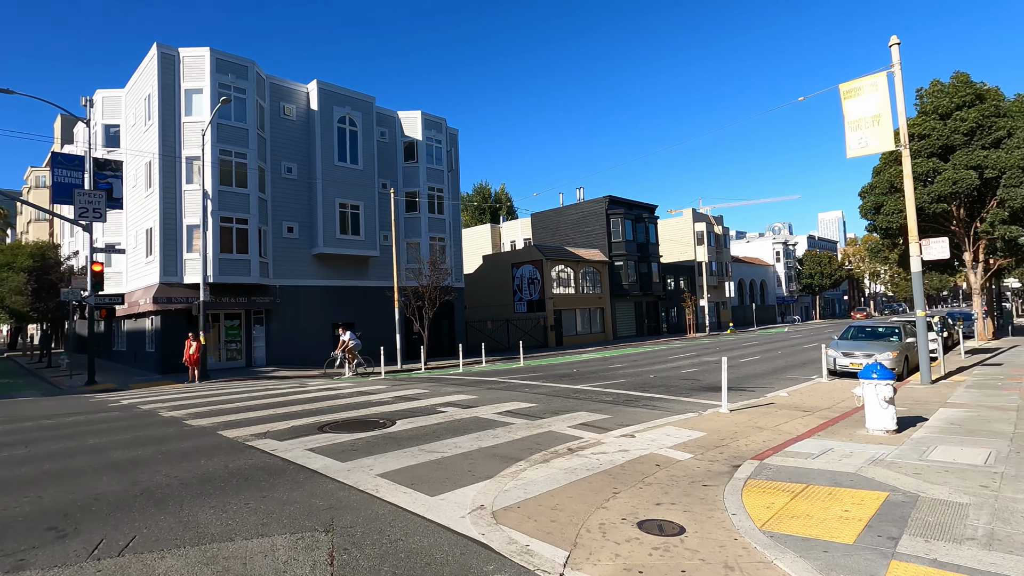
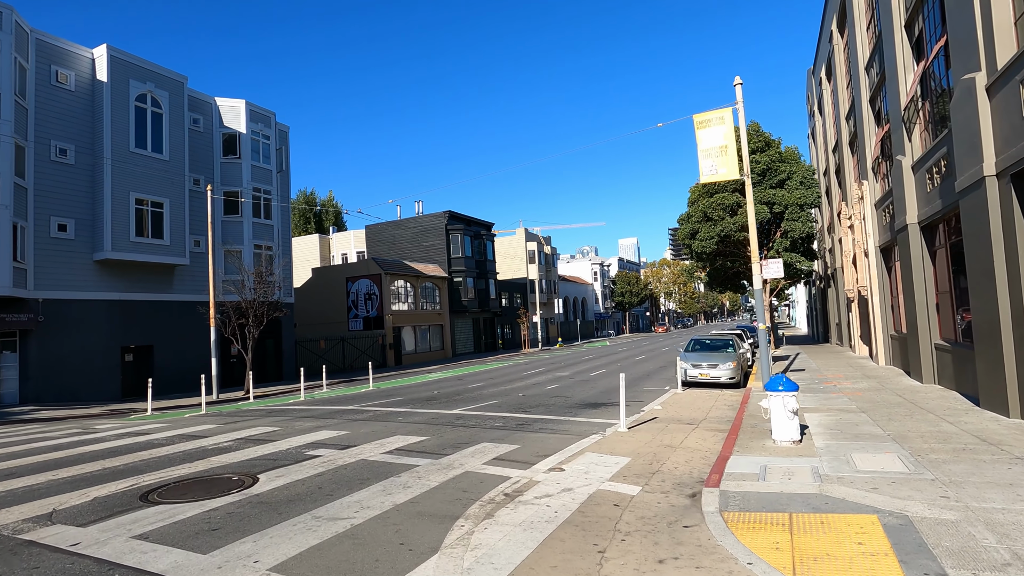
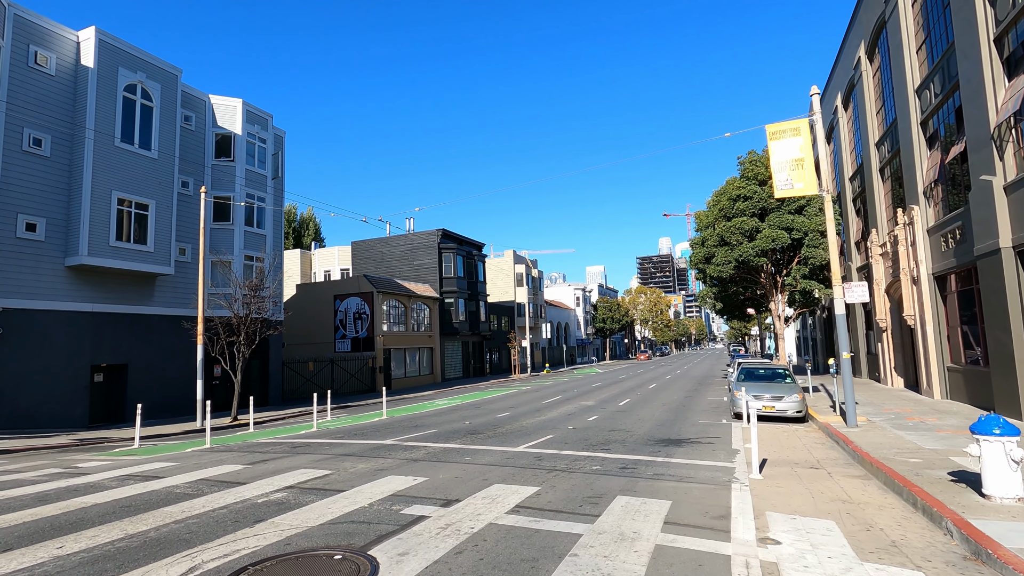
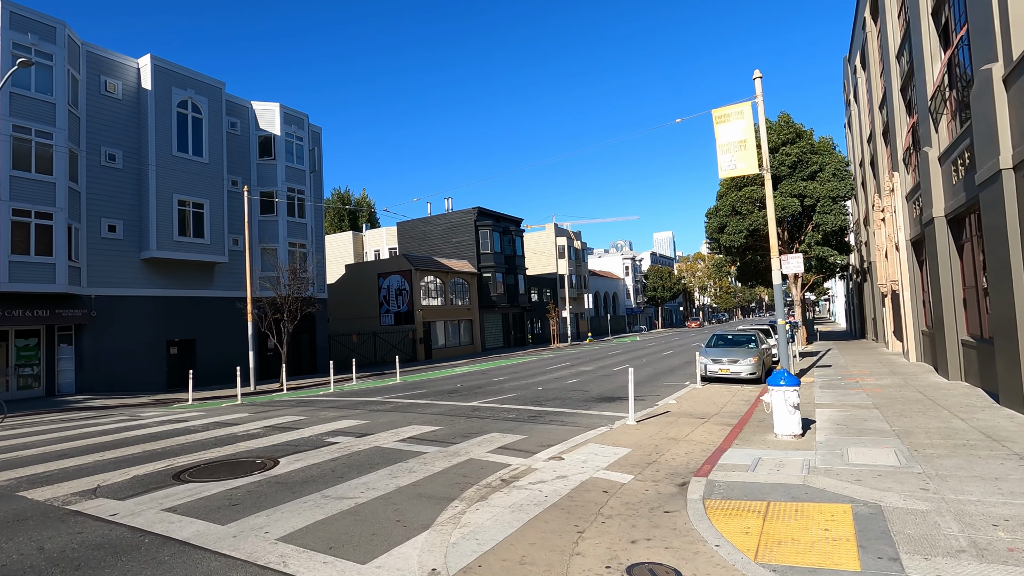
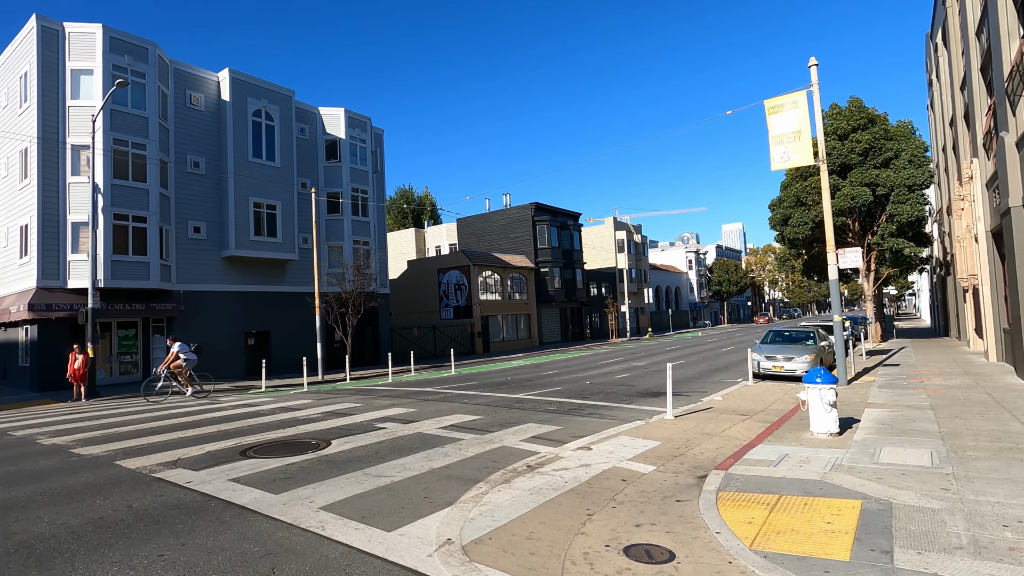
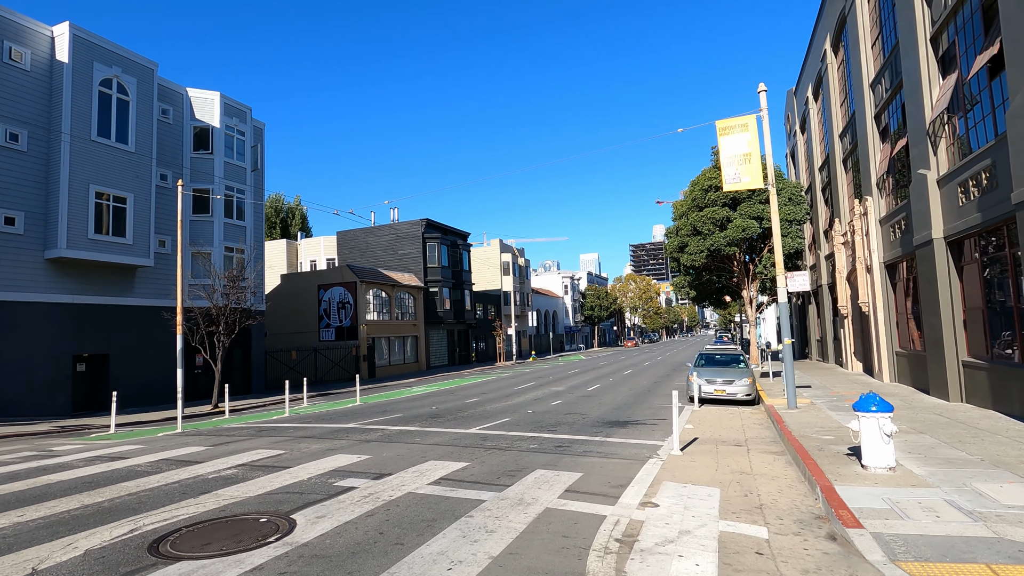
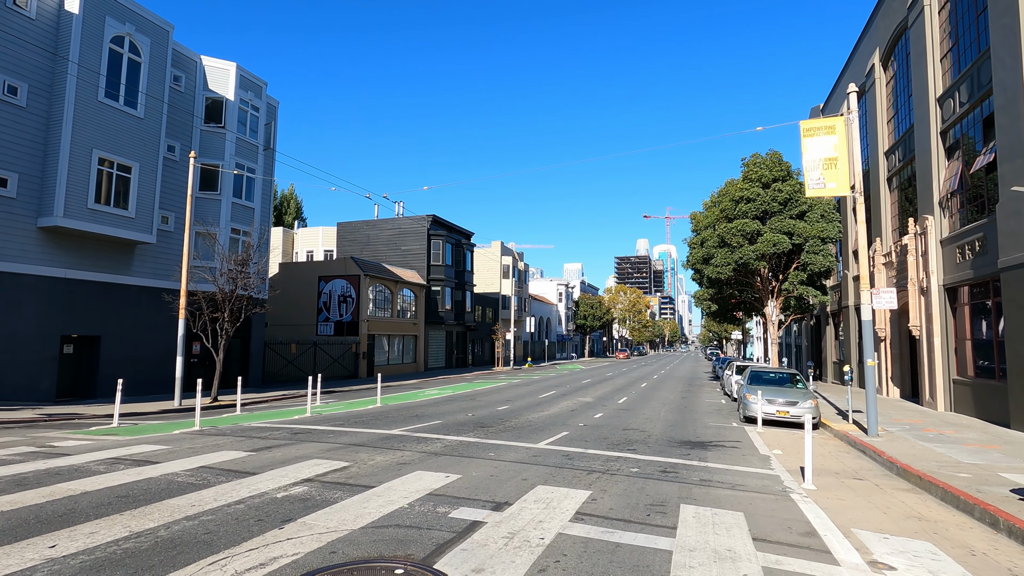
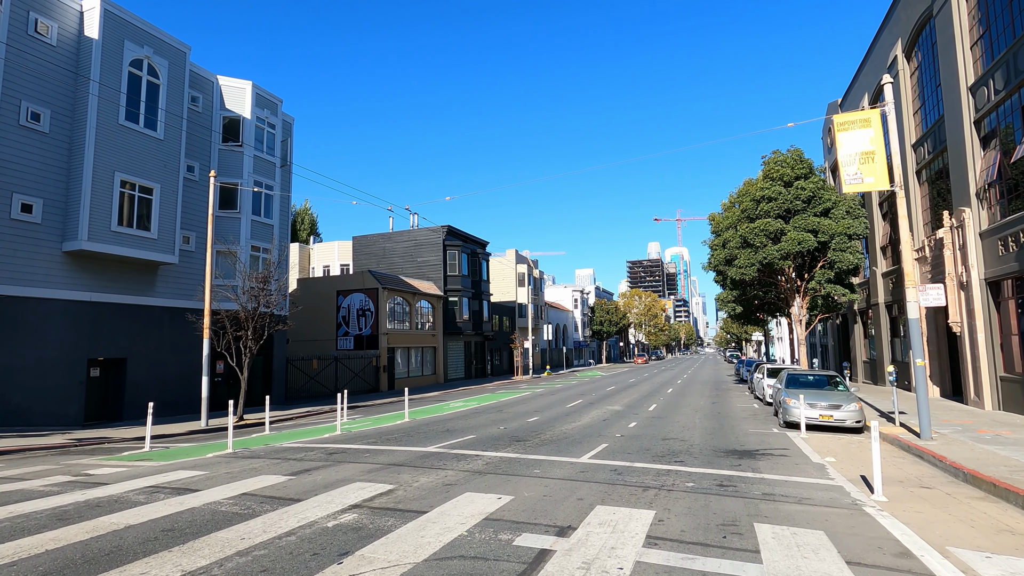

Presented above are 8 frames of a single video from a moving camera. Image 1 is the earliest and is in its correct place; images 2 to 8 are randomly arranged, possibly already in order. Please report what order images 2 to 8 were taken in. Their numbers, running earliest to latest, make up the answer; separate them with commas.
5, 4, 2, 6, 3, 8, 7
